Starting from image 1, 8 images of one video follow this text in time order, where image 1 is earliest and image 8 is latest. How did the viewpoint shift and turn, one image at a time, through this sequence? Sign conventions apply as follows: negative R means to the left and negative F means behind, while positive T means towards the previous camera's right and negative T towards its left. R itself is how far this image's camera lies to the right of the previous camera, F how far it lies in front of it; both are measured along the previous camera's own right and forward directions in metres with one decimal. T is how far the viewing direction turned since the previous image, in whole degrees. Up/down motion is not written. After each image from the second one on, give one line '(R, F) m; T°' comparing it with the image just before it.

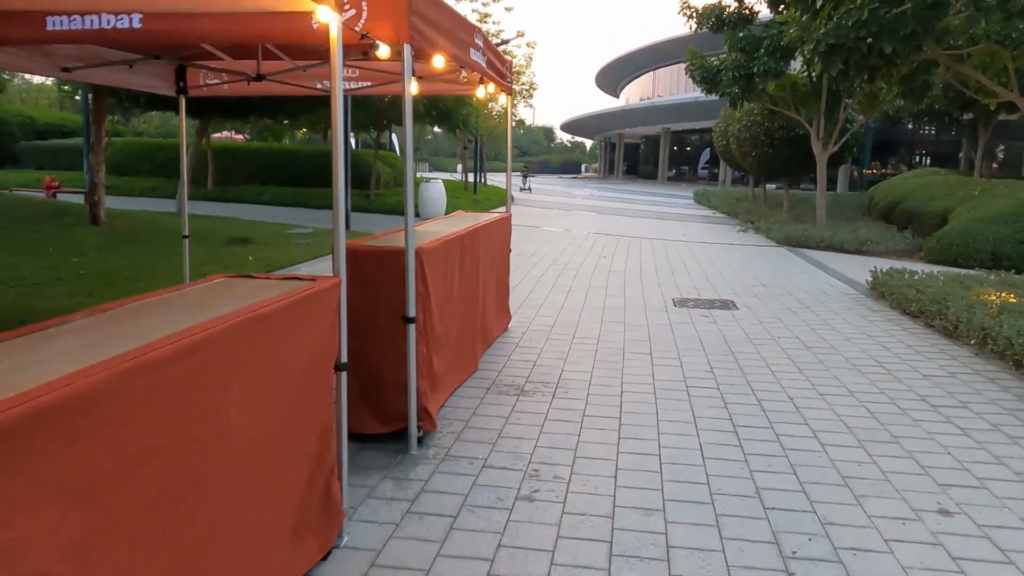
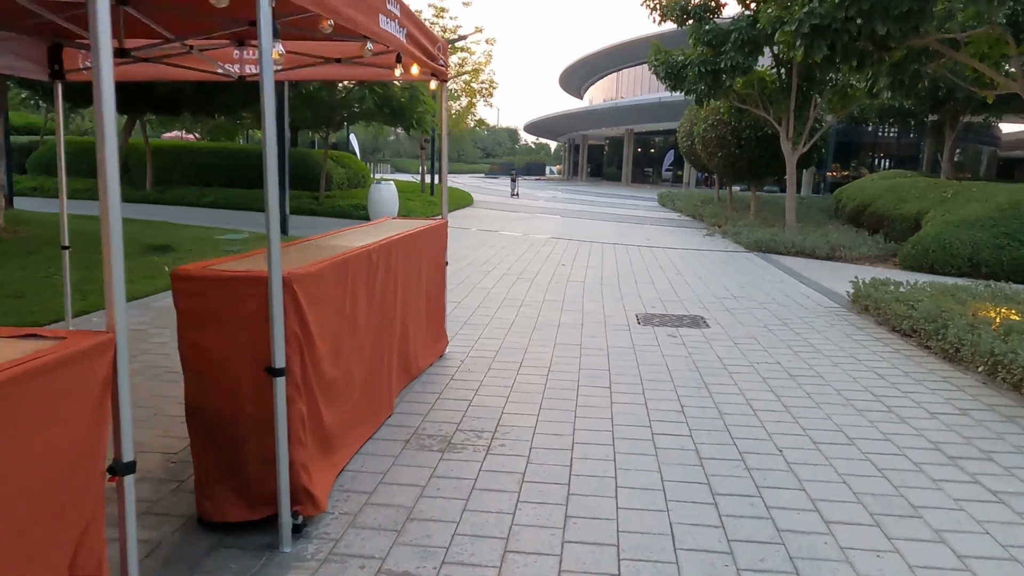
(+0.2, +1.0) m; +3°
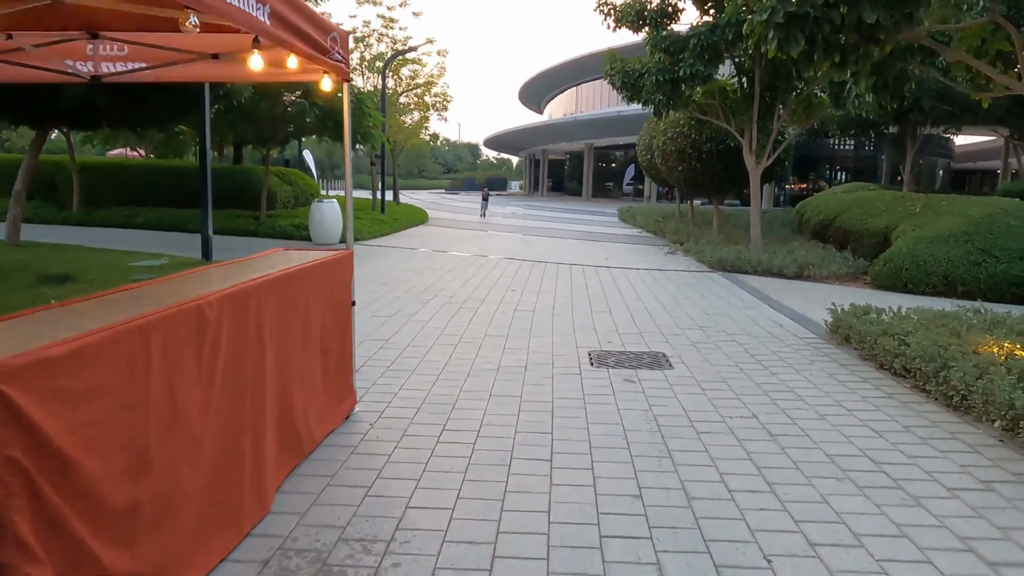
(+0.3, +1.1) m; +3°
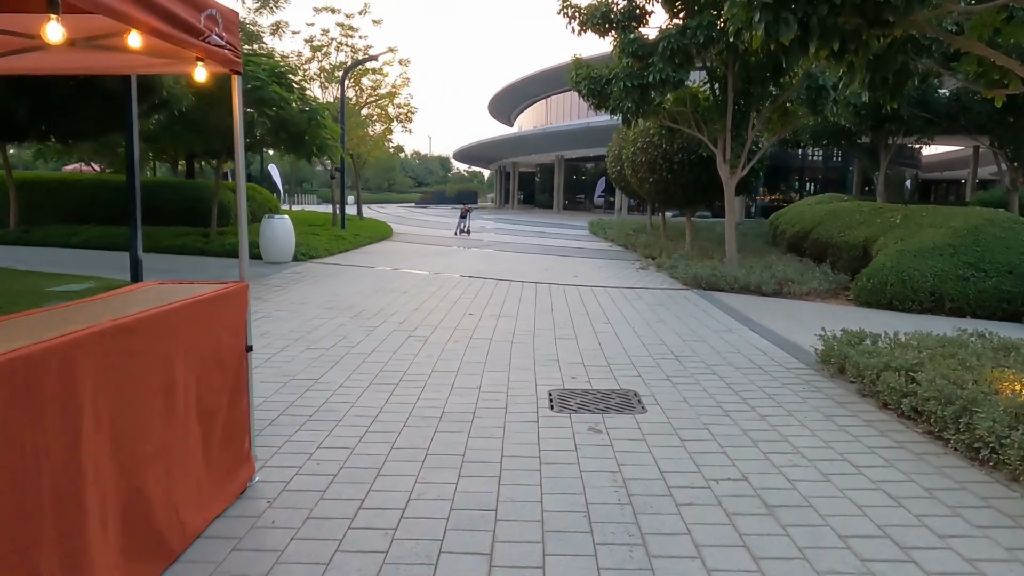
(+0.2, +0.9) m; +2°
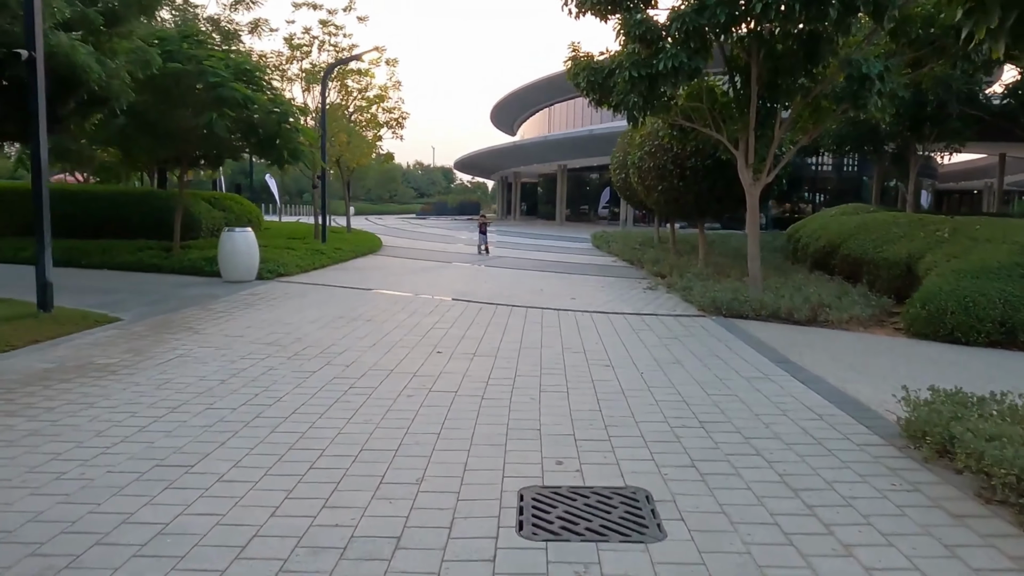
(+0.3, +1.9) m; 0°
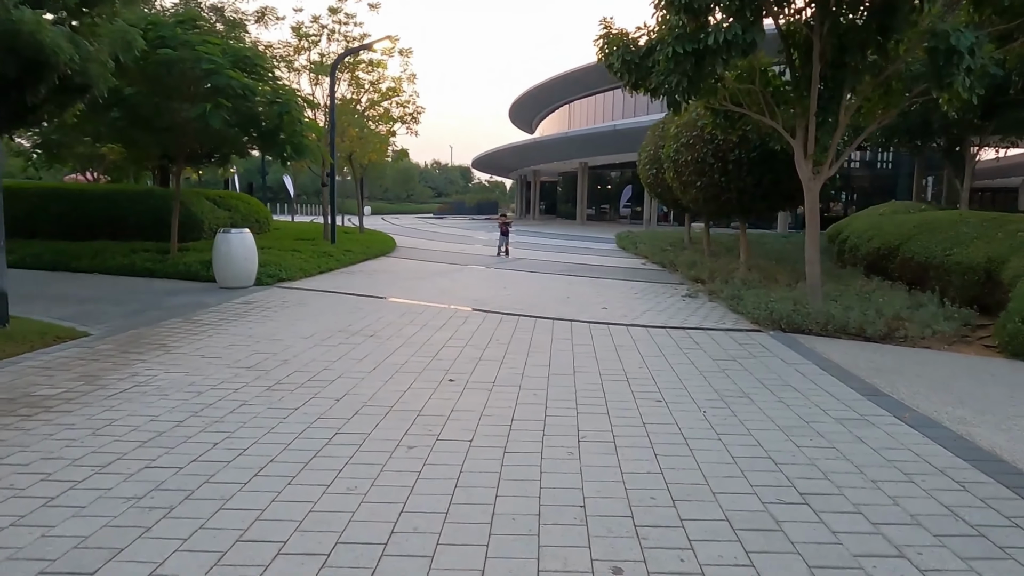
(-0.1, +1.4) m; -1°
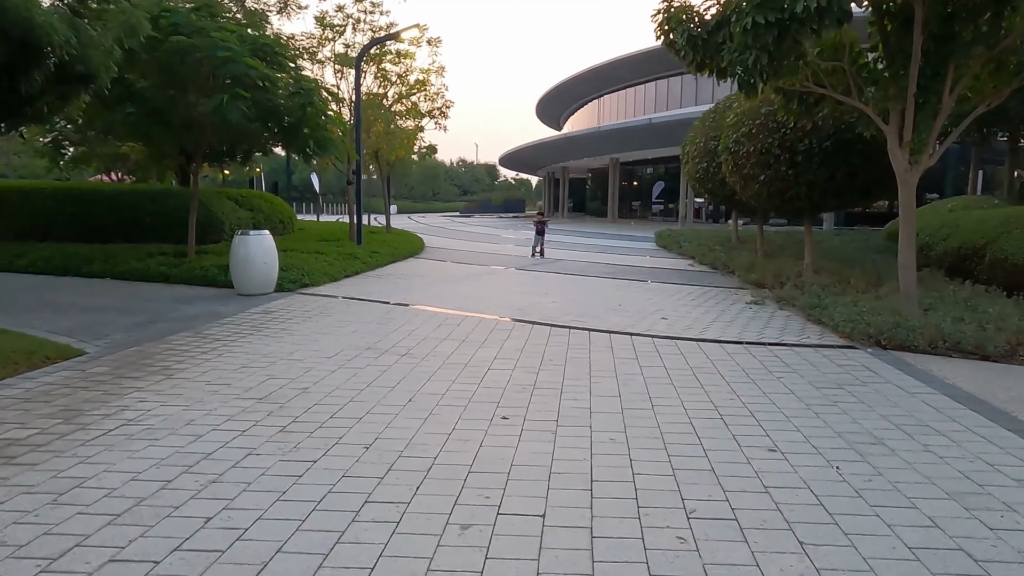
(-0.3, +1.2) m; -2°
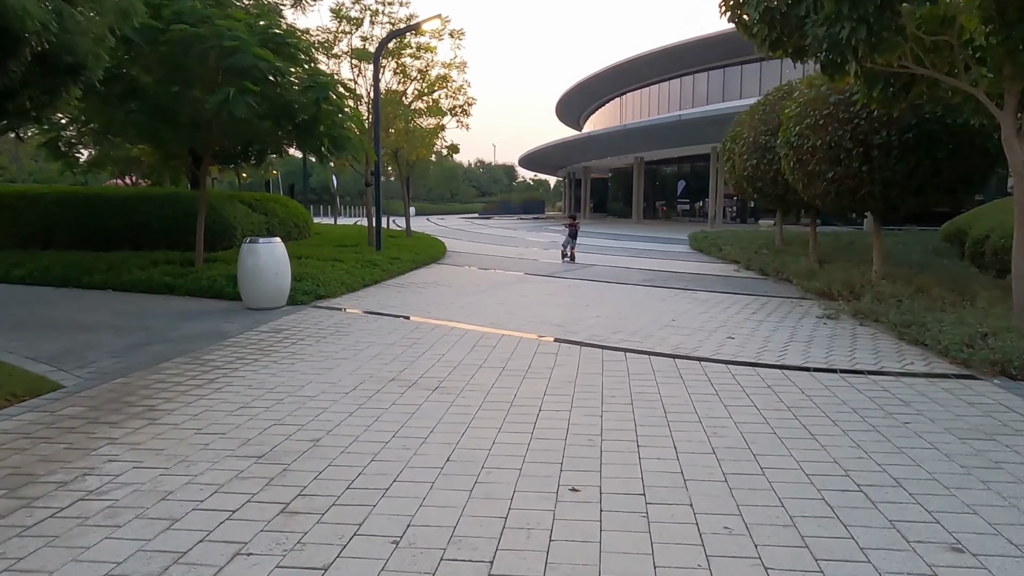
(-0.3, +1.3) m; -1°
